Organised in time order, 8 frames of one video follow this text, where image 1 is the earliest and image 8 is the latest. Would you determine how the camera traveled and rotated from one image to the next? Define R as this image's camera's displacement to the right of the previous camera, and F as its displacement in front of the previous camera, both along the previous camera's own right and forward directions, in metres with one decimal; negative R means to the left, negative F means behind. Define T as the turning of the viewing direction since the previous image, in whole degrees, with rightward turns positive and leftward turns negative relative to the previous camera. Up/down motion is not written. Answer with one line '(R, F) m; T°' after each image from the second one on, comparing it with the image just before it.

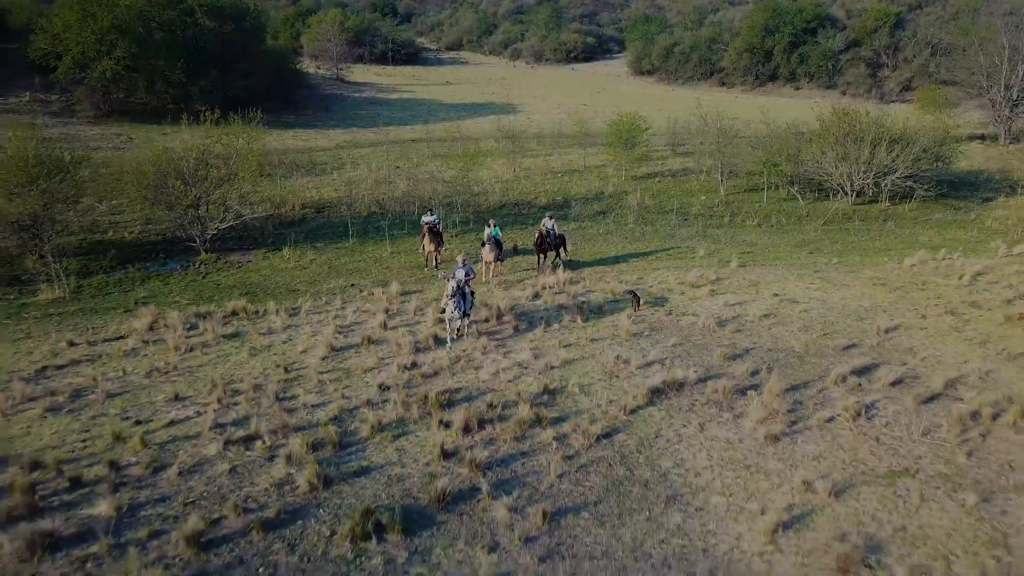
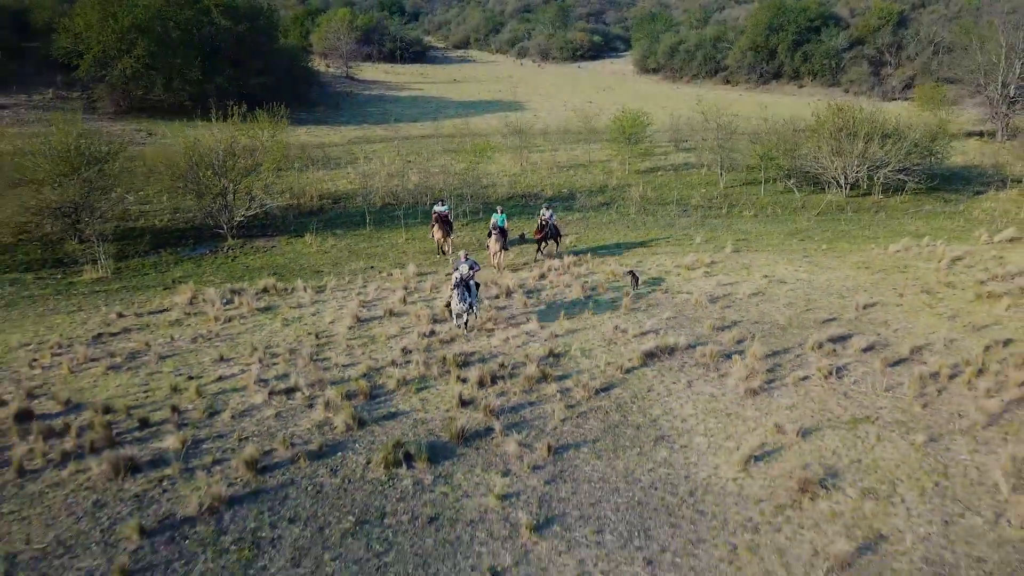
(0.0, -1.4) m; 0°
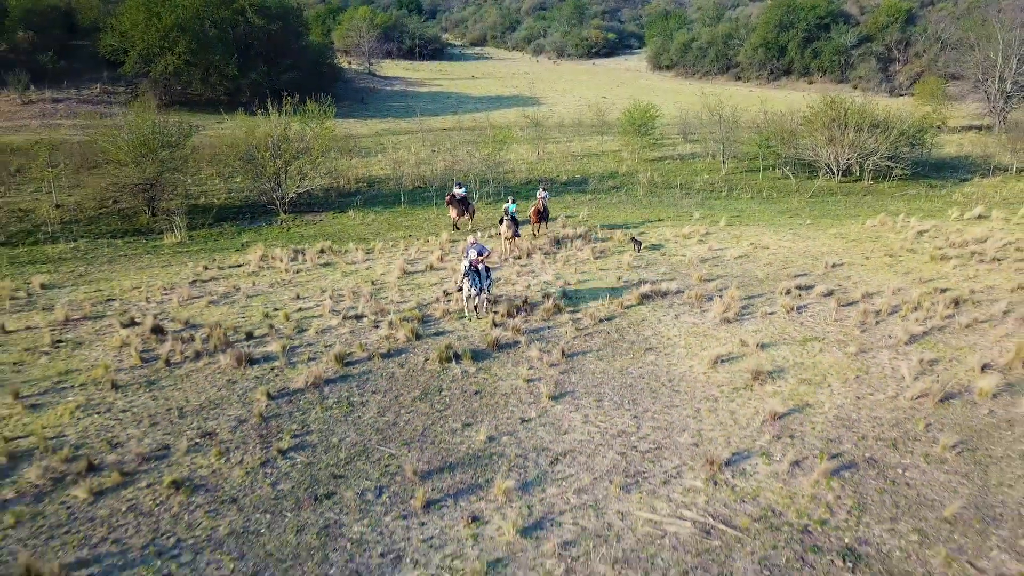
(-0.1, -3.1) m; -1°
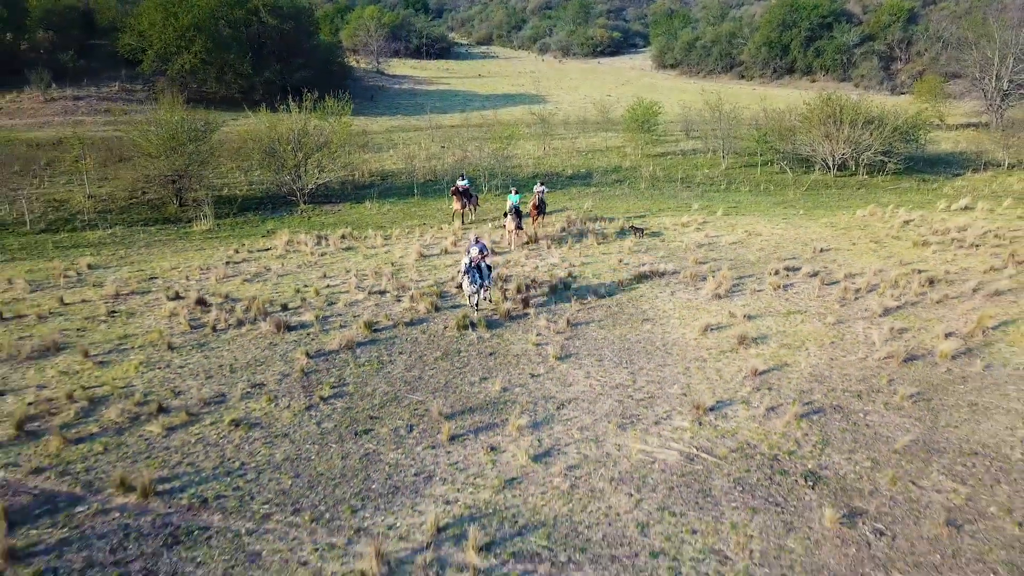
(-0.1, -1.4) m; 0°
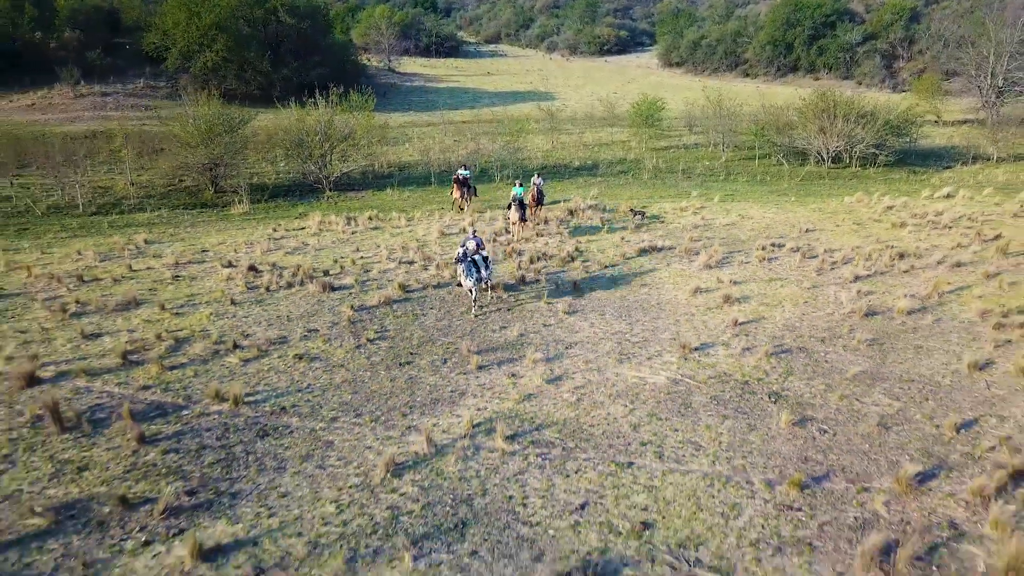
(-0.2, -2.1) m; 0°
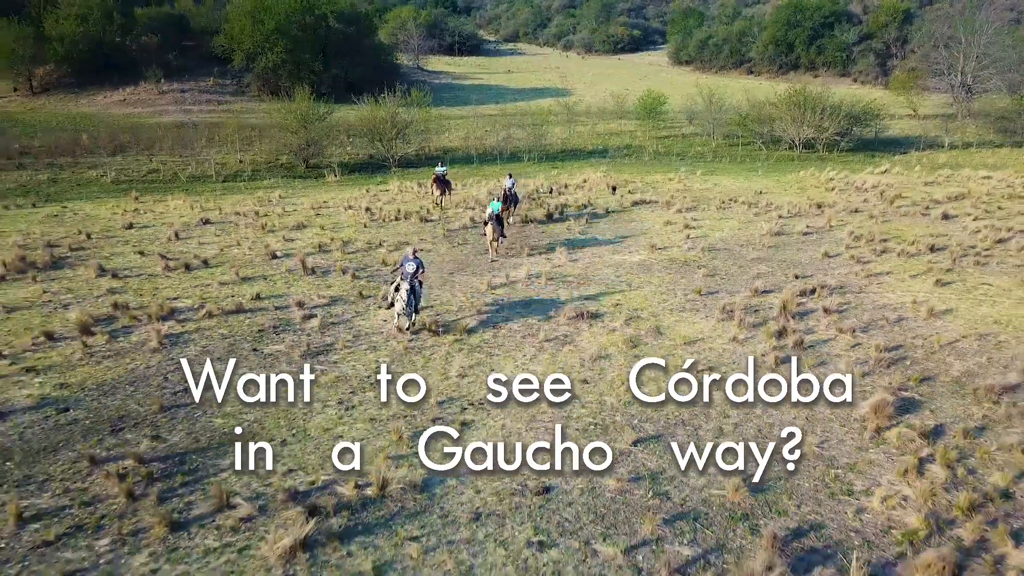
(-0.6, -8.3) m; -1°
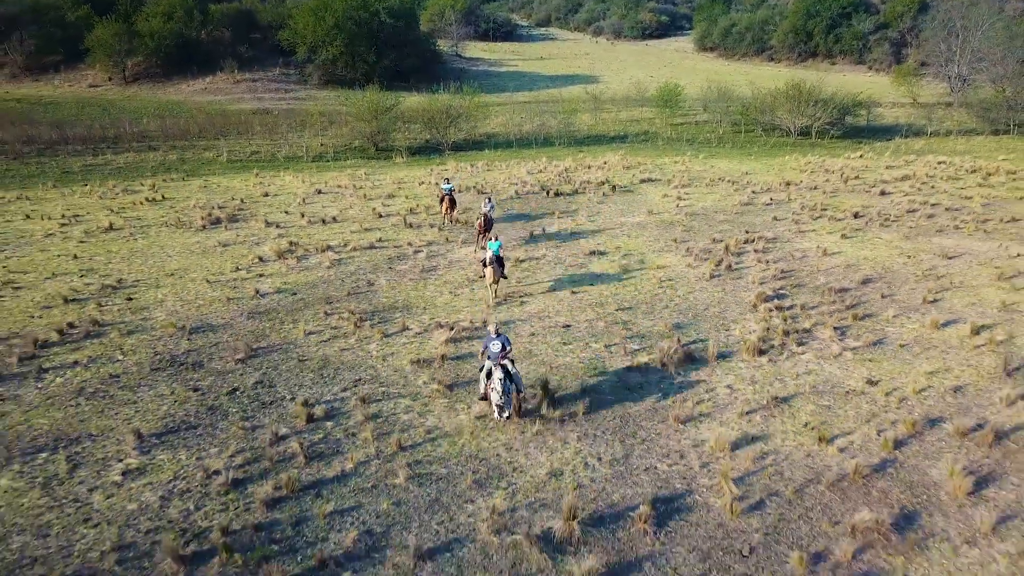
(-0.2, -8.2) m; -2°
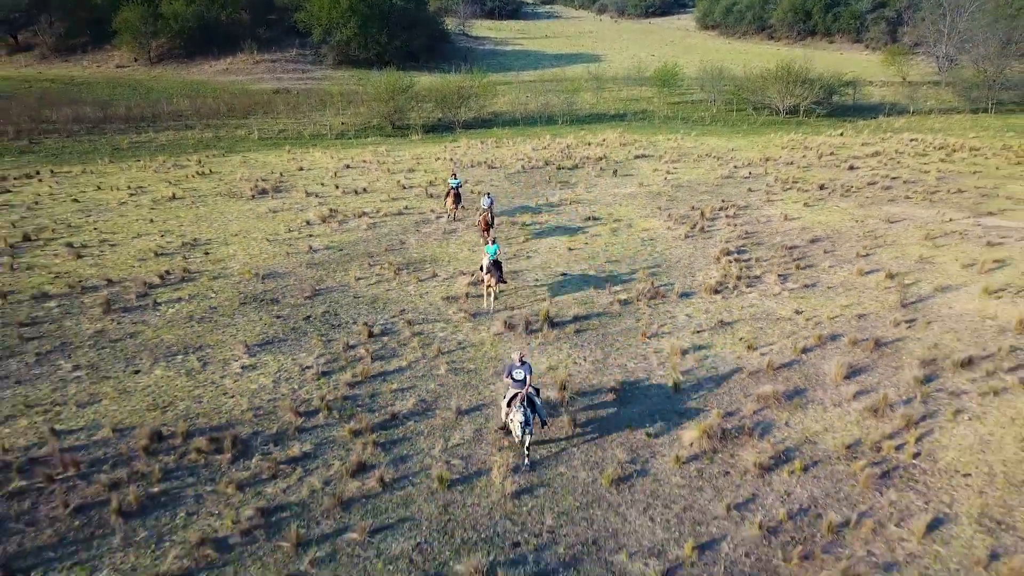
(-0.1, -4.2) m; 0°
